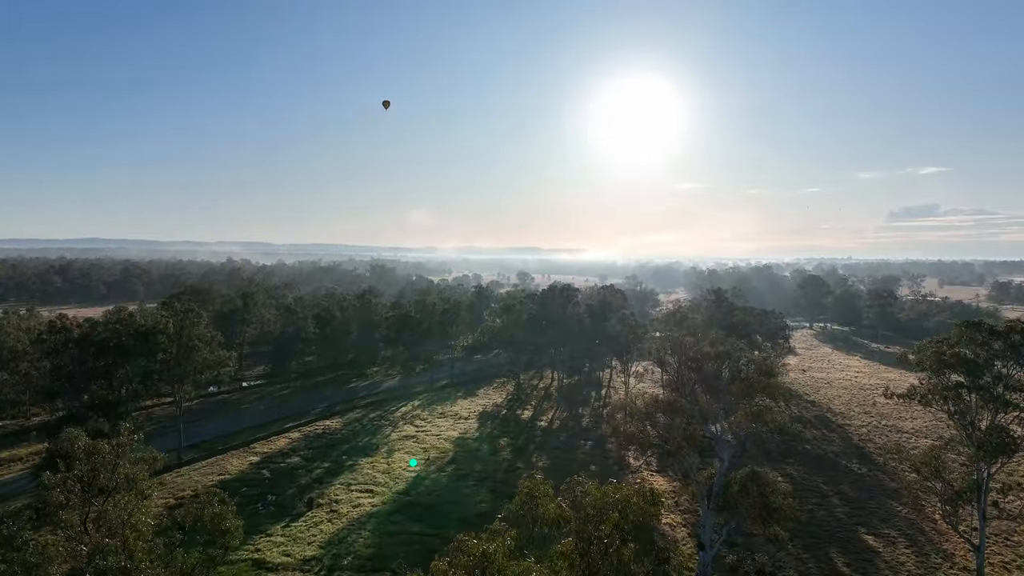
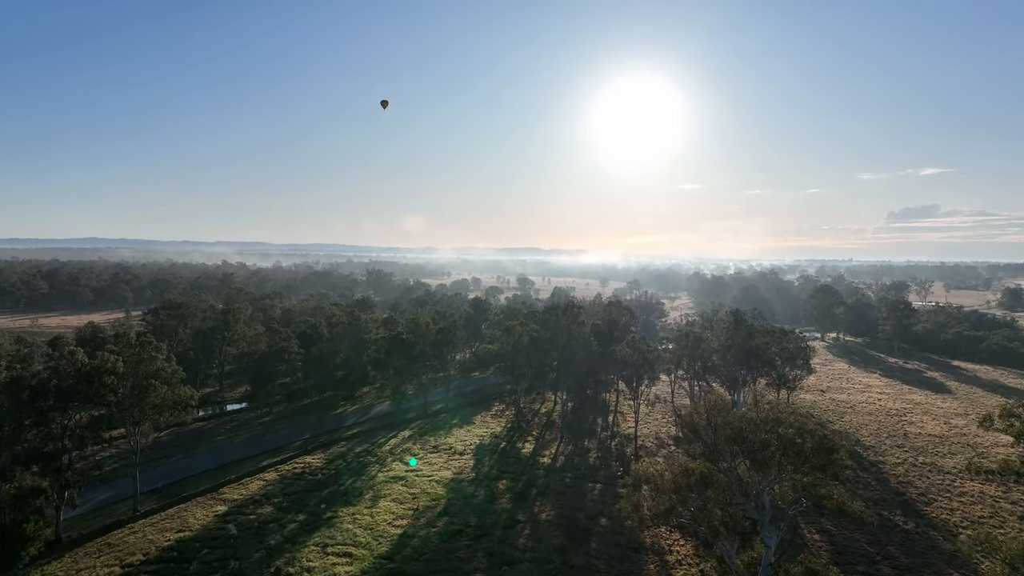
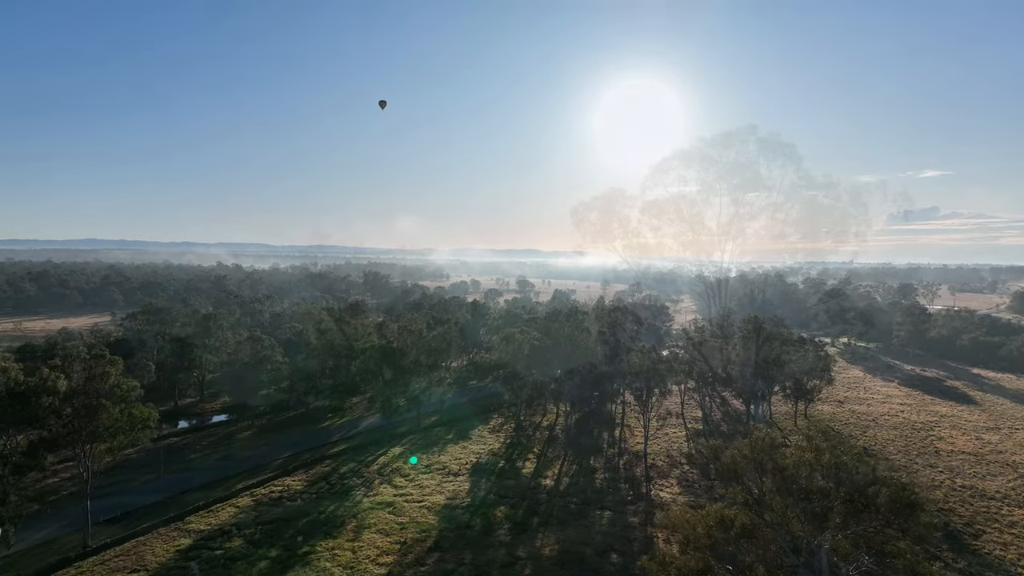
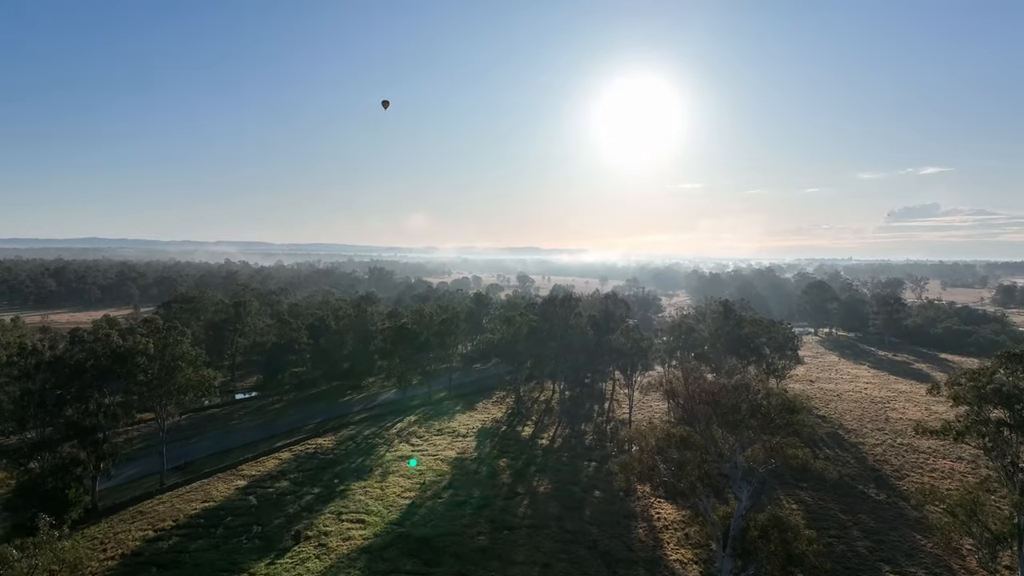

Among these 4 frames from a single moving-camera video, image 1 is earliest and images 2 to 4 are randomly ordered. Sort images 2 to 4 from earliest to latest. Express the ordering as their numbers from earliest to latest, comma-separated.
4, 2, 3
